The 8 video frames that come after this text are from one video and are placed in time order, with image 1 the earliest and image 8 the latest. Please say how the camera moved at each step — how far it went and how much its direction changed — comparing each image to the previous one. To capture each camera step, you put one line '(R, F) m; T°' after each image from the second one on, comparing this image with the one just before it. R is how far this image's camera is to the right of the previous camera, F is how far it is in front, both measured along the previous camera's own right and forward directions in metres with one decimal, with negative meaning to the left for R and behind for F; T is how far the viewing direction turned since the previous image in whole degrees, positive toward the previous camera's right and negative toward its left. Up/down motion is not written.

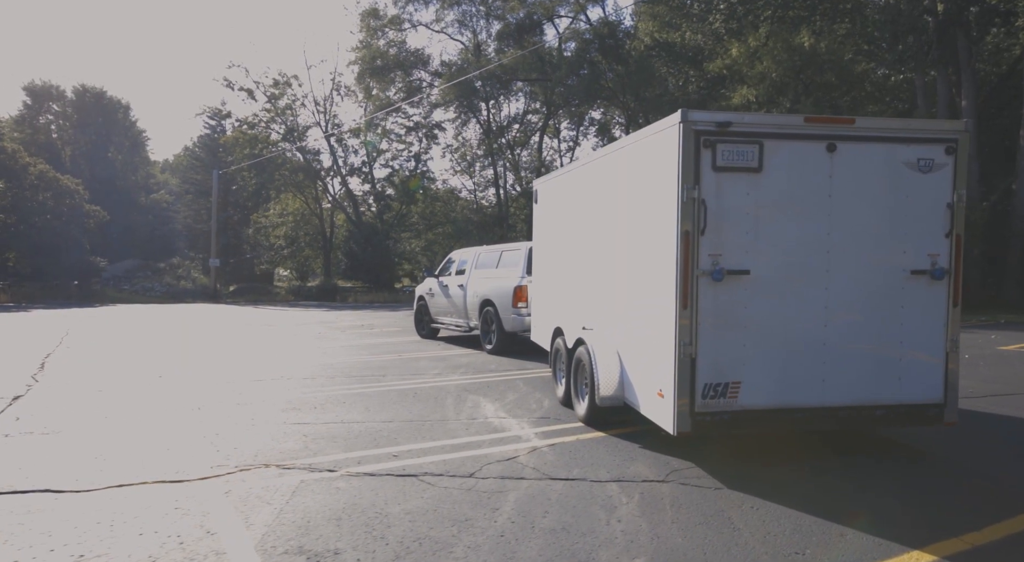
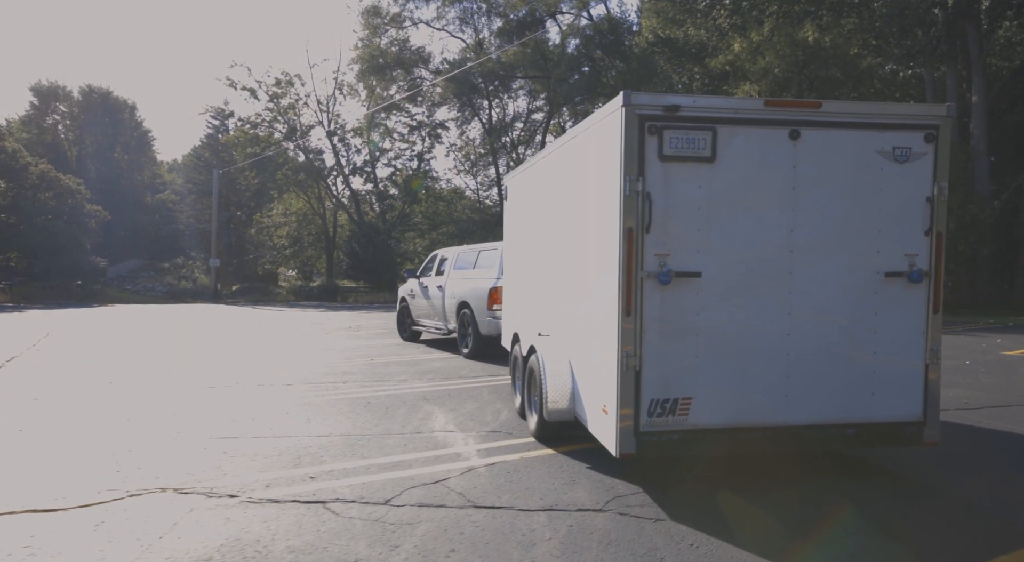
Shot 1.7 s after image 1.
(+0.6, +0.6) m; -1°
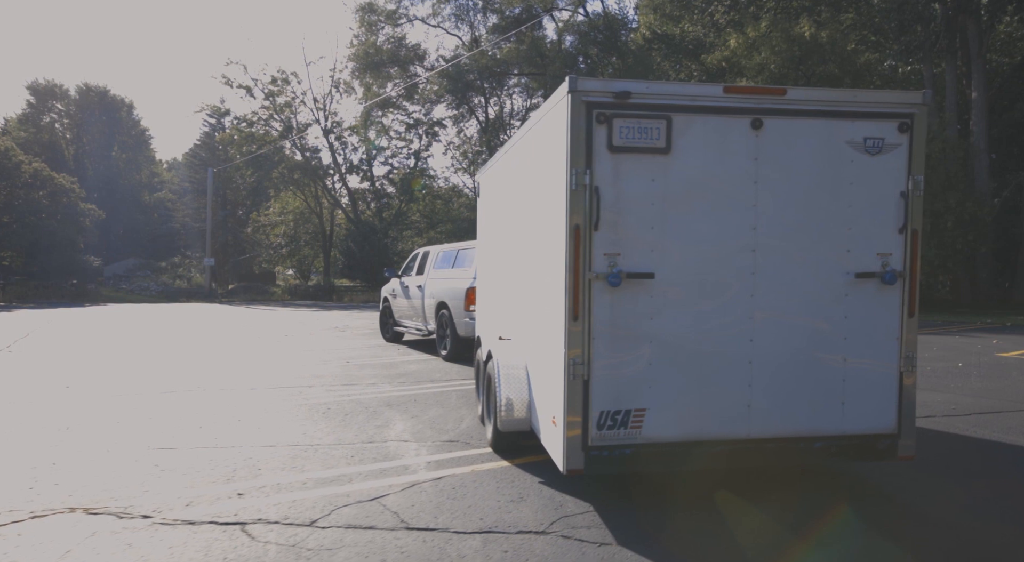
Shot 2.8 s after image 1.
(+0.4, +0.4) m; 0°
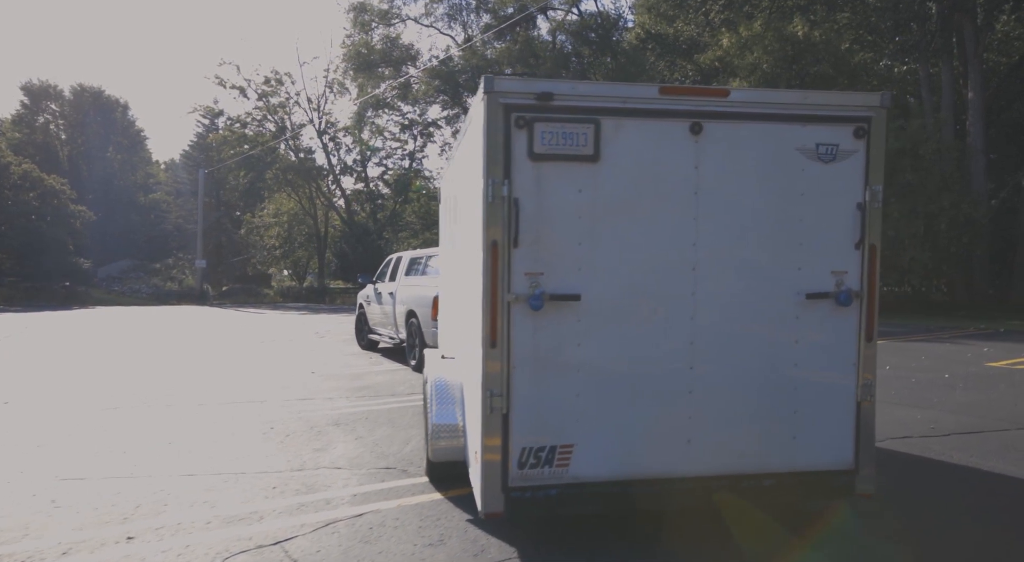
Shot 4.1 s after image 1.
(+0.5, +0.5) m; 0°
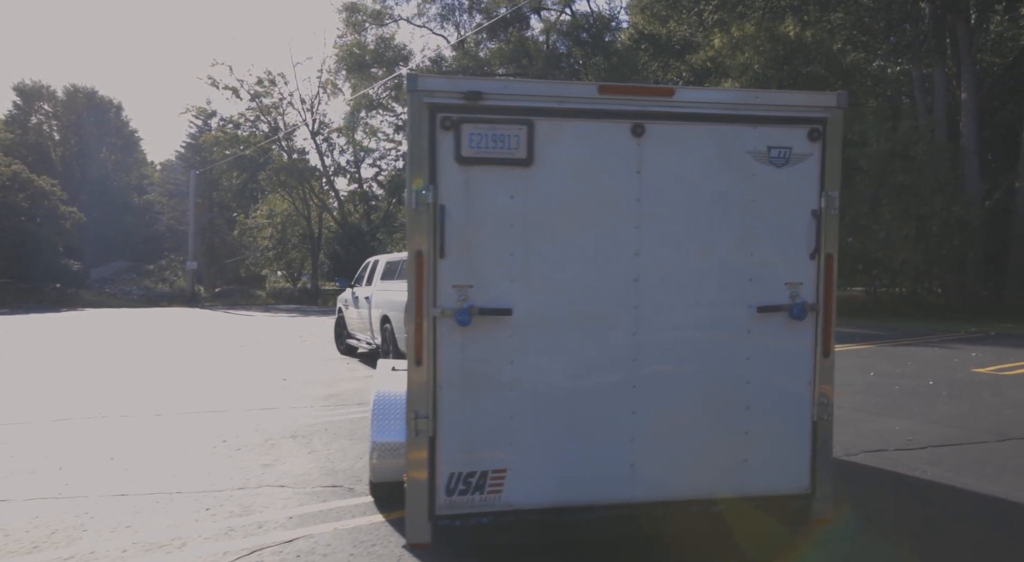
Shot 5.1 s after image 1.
(+0.4, +0.3) m; 0°
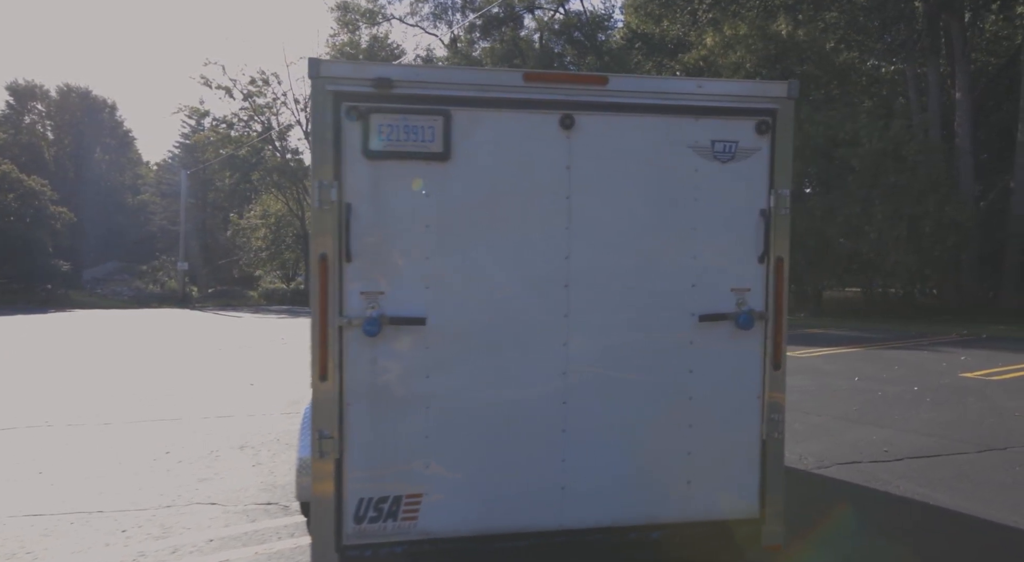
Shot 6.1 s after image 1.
(+0.4, +0.3) m; 0°
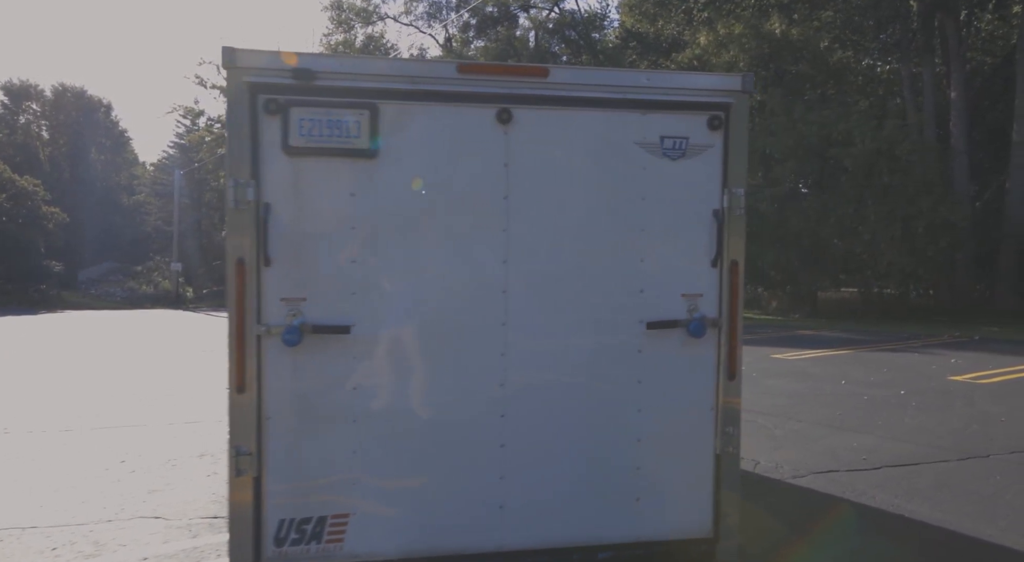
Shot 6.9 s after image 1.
(+0.3, +0.2) m; 0°
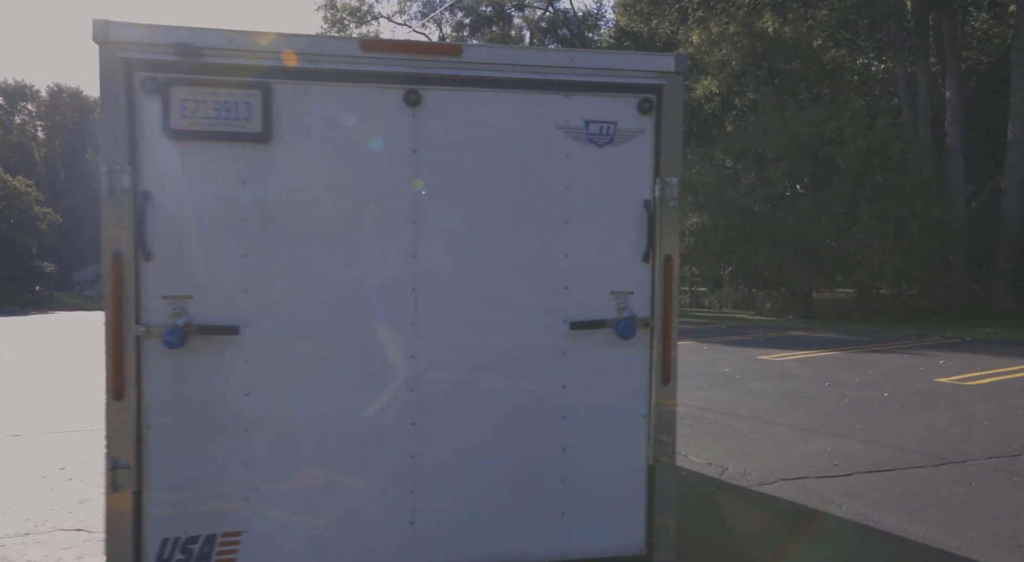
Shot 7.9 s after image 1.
(+0.4, +0.3) m; 0°
